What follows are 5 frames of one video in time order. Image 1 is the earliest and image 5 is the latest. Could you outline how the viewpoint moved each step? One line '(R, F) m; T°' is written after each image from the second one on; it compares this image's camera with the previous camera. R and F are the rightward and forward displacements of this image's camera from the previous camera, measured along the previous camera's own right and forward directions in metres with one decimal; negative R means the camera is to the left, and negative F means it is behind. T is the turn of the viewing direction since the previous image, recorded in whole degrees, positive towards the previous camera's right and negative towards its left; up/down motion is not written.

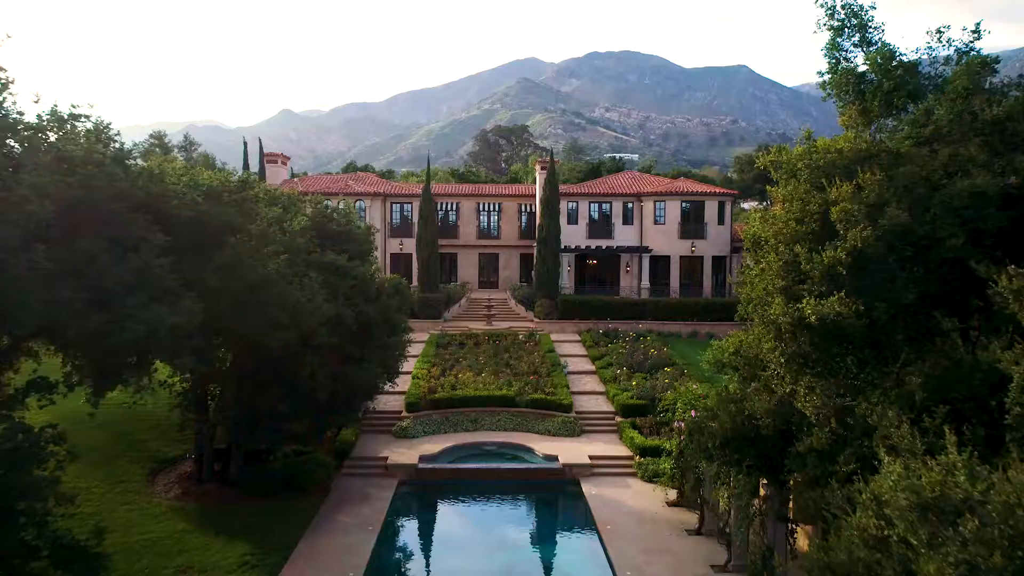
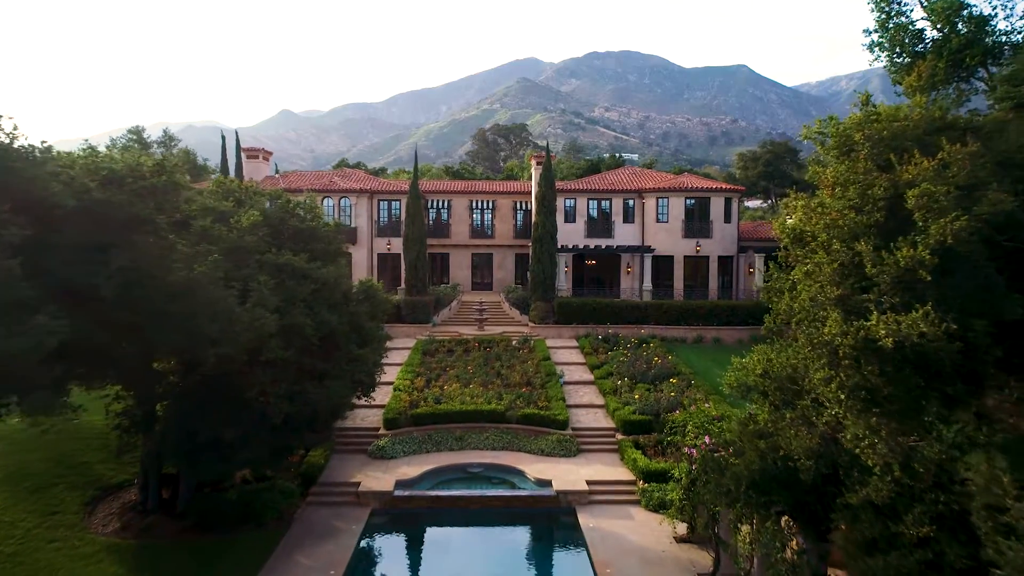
(+0.3, +2.0) m; 0°
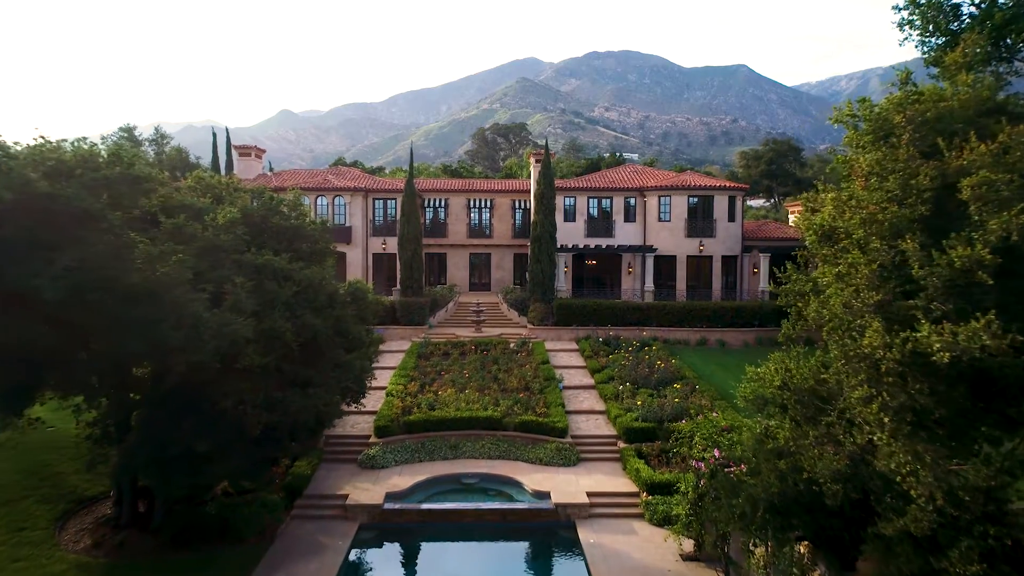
(+0.1, +0.8) m; 0°
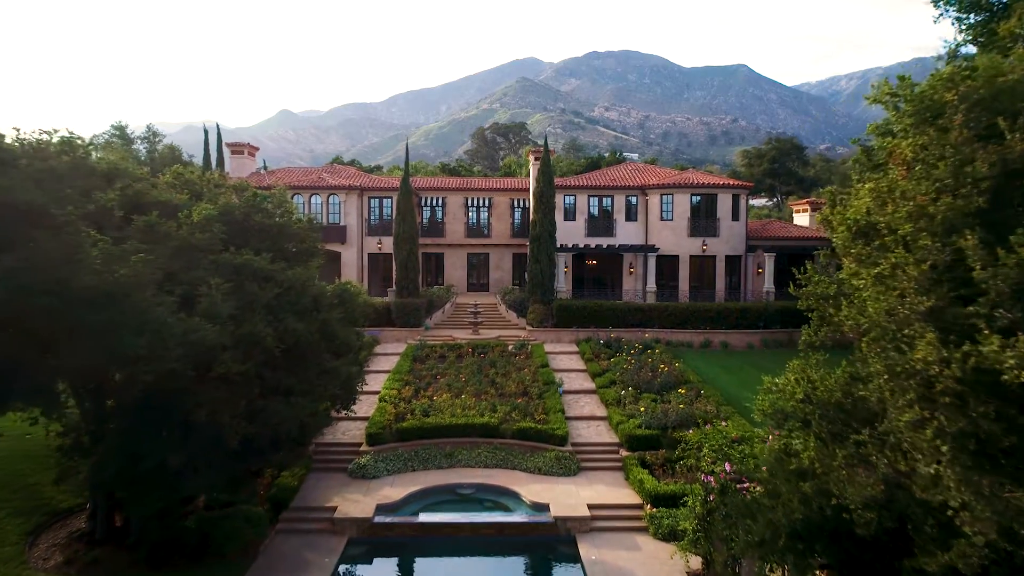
(+0.1, +0.8) m; 0°
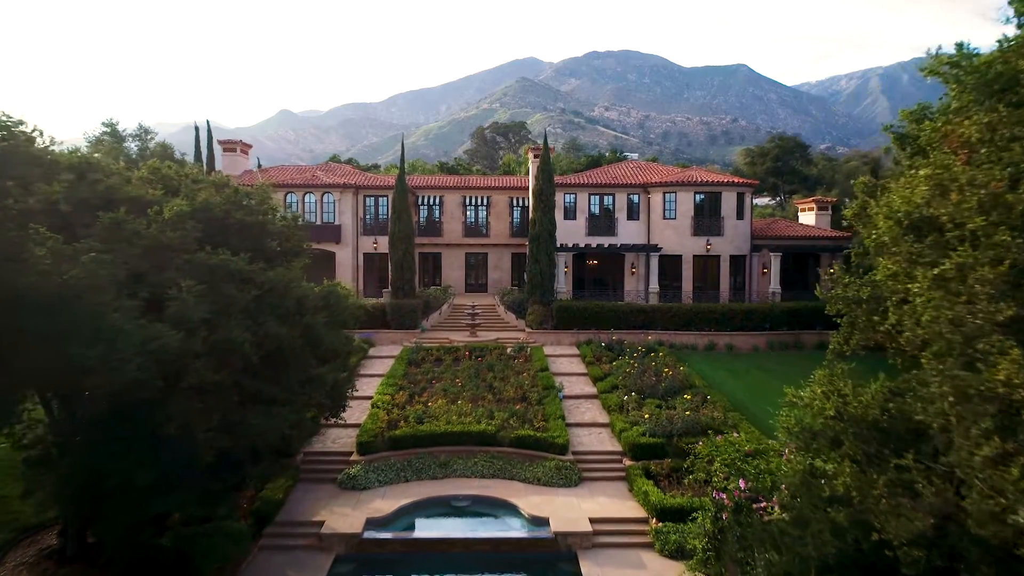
(+0.1, +0.8) m; 0°
